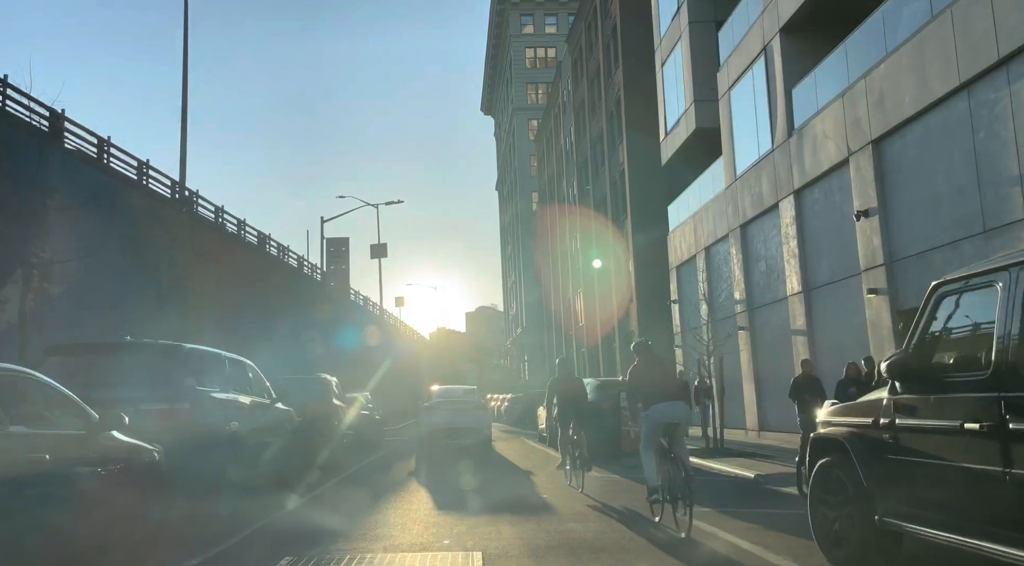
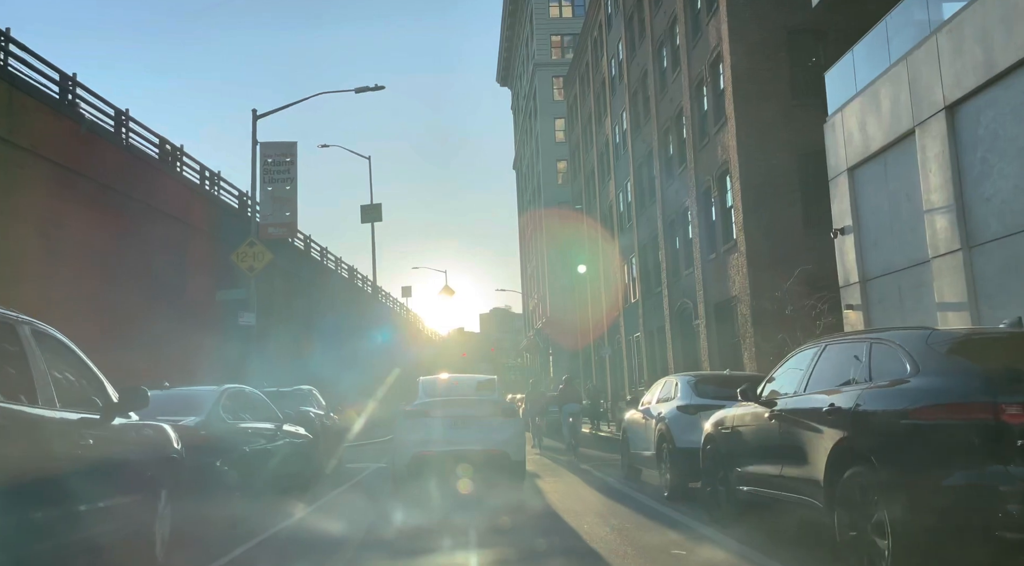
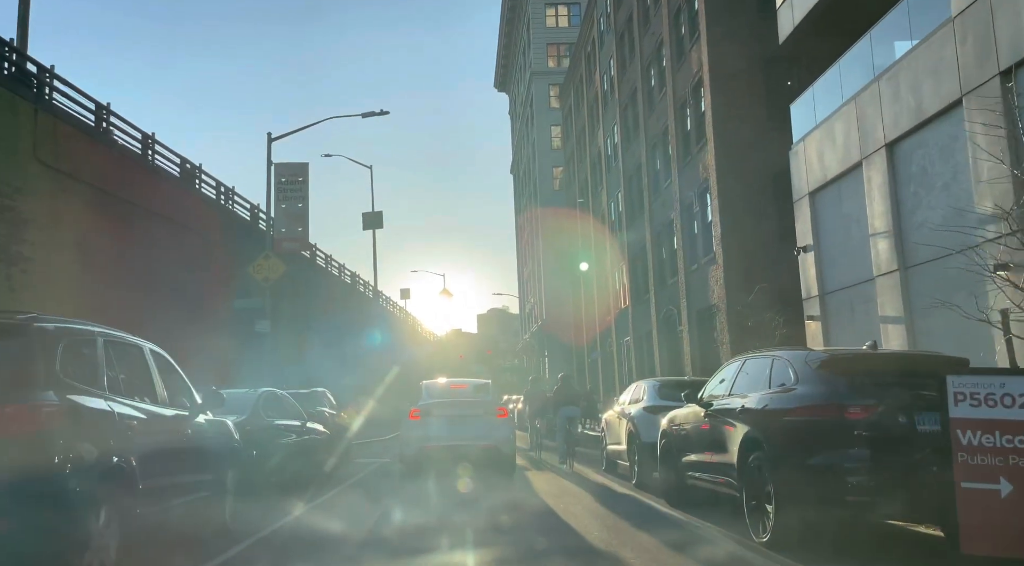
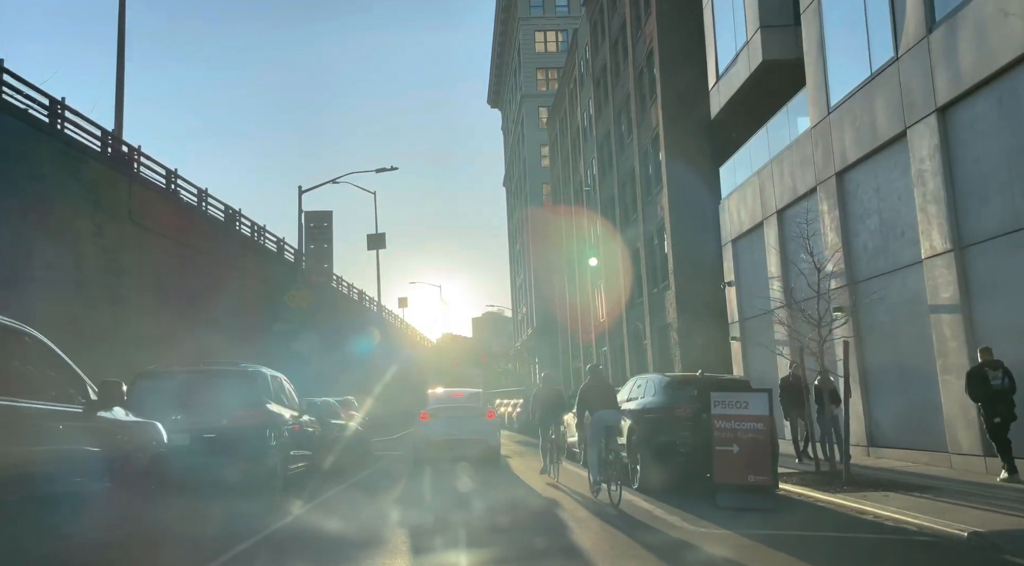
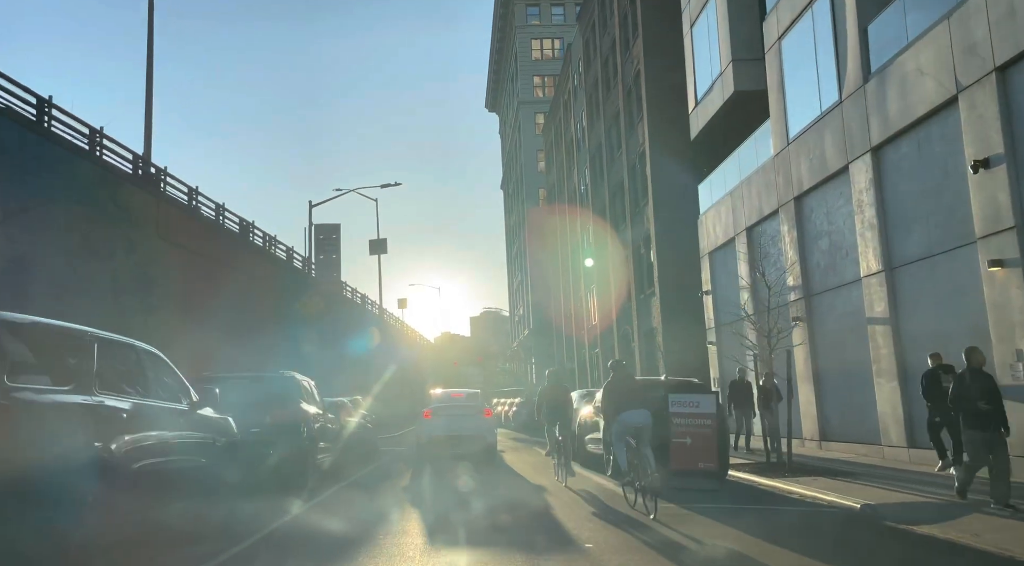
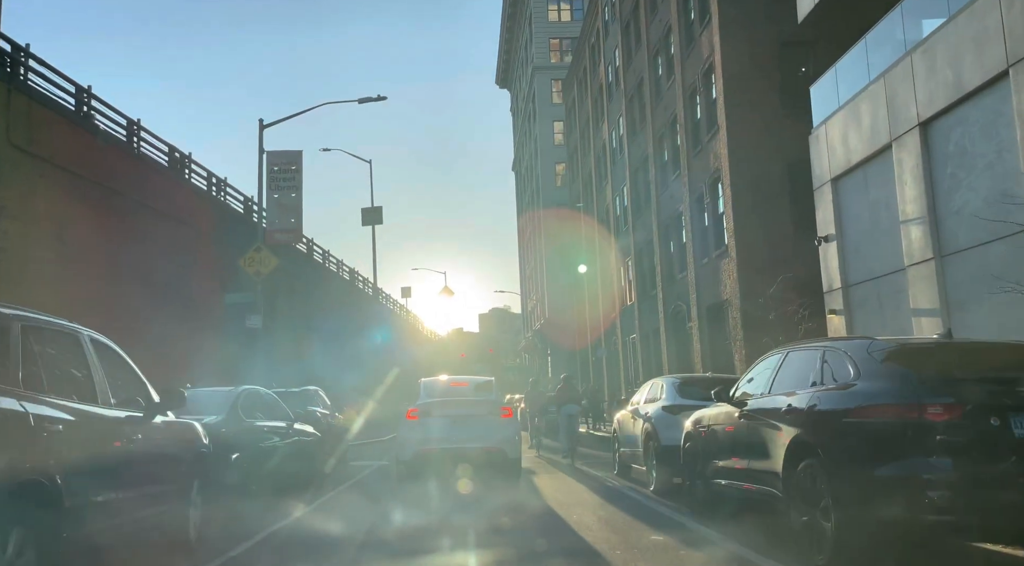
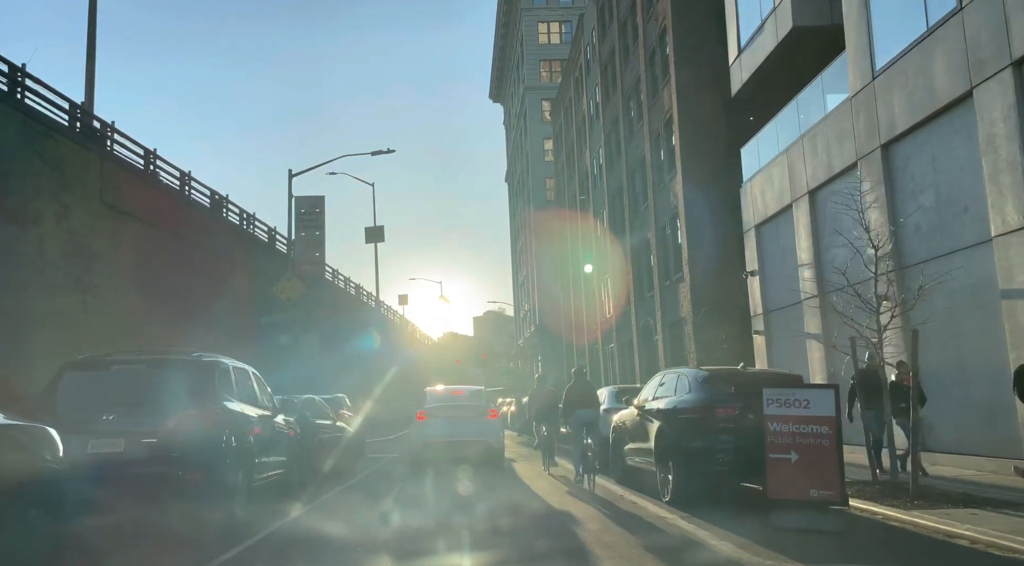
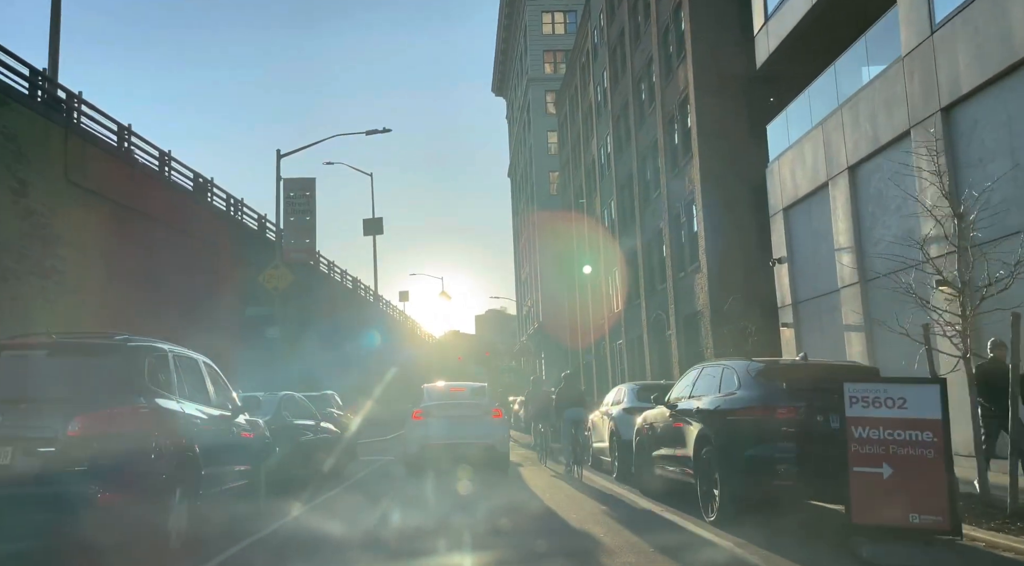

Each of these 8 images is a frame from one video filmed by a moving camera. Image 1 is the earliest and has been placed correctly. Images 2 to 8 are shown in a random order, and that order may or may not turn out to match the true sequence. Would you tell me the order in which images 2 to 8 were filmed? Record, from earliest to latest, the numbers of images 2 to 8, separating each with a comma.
5, 4, 7, 8, 3, 6, 2
